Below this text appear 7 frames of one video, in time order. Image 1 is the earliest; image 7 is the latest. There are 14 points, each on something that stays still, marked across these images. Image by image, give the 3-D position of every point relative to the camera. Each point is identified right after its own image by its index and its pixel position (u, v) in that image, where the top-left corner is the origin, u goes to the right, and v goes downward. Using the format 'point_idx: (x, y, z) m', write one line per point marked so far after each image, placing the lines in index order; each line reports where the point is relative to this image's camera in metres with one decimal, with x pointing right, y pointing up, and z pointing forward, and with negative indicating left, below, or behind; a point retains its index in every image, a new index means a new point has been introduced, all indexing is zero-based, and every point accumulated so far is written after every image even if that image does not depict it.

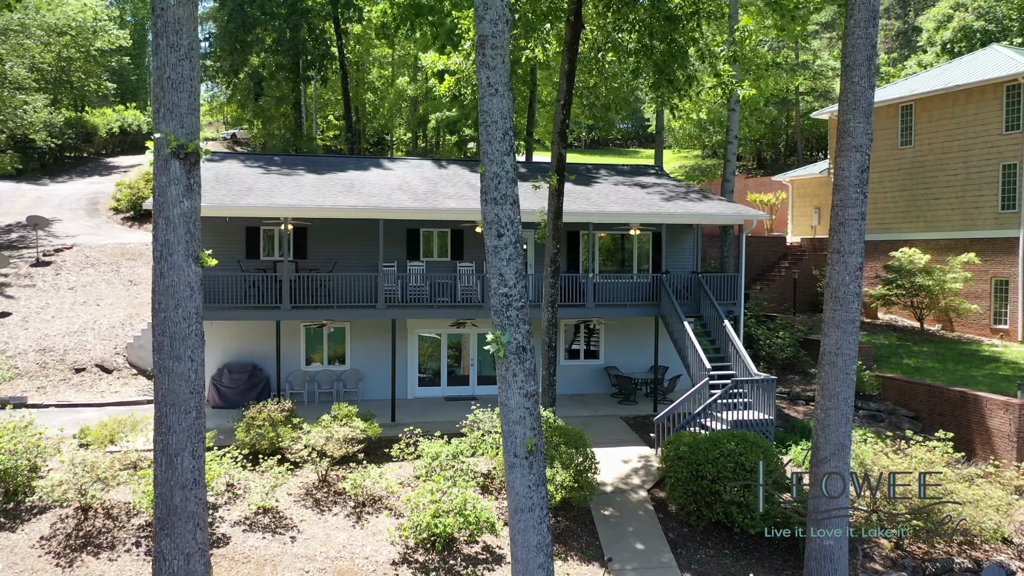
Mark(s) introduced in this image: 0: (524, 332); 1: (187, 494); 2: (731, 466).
0: (+0.1, -0.4, +5.4) m
1: (-3.1, -2.0, +6.2) m
2: (+3.1, -2.6, +9.3) m
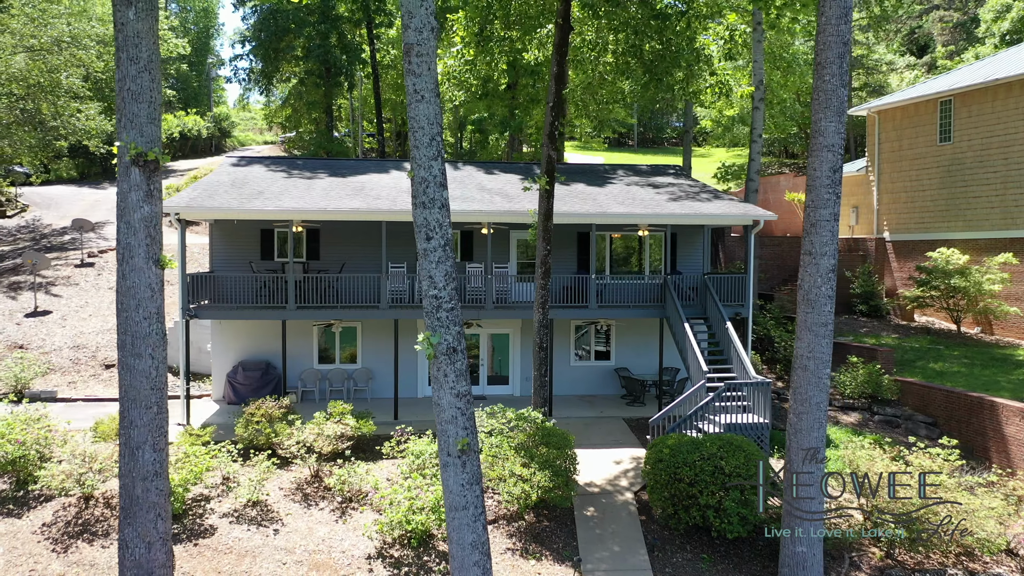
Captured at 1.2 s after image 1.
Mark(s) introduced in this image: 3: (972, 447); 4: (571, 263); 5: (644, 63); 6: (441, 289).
0: (-0.5, -0.4, +5.5) m
1: (-3.7, -2.0, +6.5) m
2: (+2.8, -2.6, +9.1) m
3: (+9.6, -3.3, +13.3) m
4: (+1.6, +0.7, +17.5) m
5: (+2.1, +4.1, +11.7) m
6: (-0.6, 0.0, +5.4) m
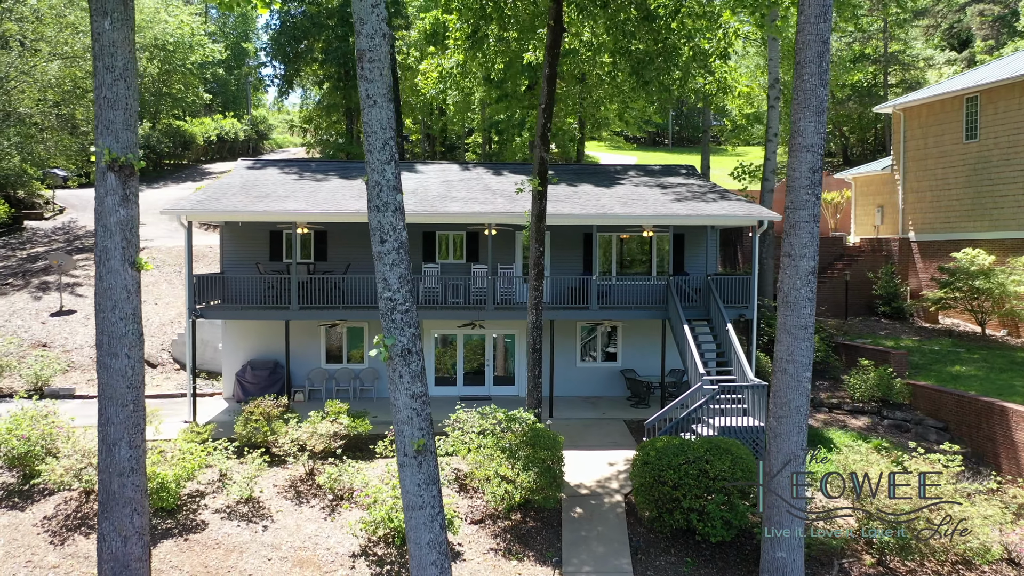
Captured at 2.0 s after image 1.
0: (-0.9, -0.4, +5.6) m
1: (-4.0, -2.0, +6.7) m
2: (+2.5, -2.6, +9.1) m
3: (+9.5, -3.3, +12.9) m
4: (+1.7, +0.7, +17.4) m
5: (+2.0, +4.1, +11.6) m
6: (-1.0, 0.0, +5.5) m
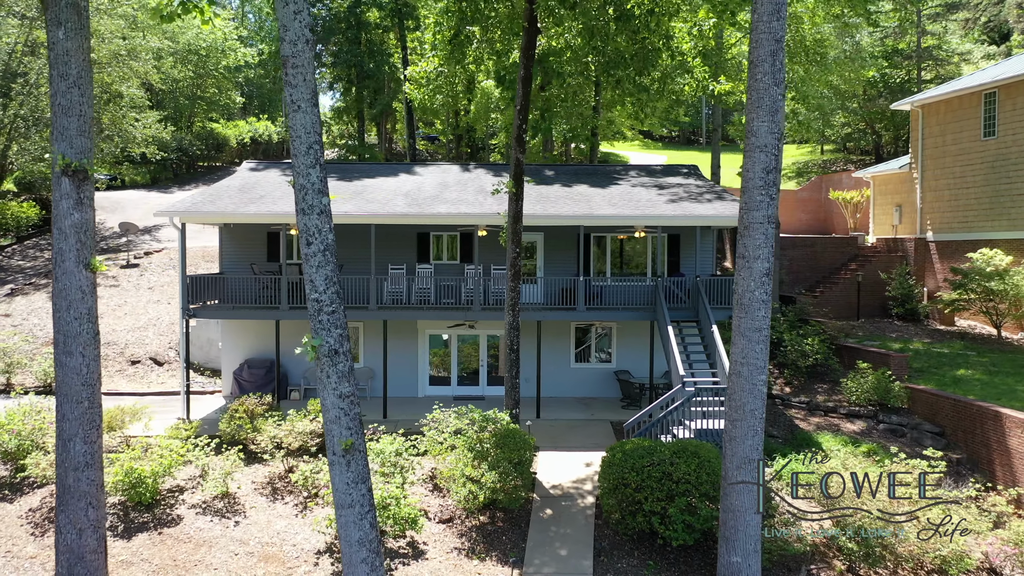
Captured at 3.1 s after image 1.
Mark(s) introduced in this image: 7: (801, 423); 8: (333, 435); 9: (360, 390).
0: (-1.5, -0.4, +5.7) m
1: (-4.6, -2.0, +6.9) m
2: (+2.0, -2.6, +9.0) m
3: (+9.2, -3.4, +12.6) m
4: (+1.6, +0.7, +17.4) m
5: (+1.6, +4.1, +11.6) m
6: (-1.7, 0.0, +5.6) m
7: (+6.7, -3.2, +14.9) m
8: (-1.6, -1.3, +5.8) m
9: (-4.1, -2.7, +17.2) m
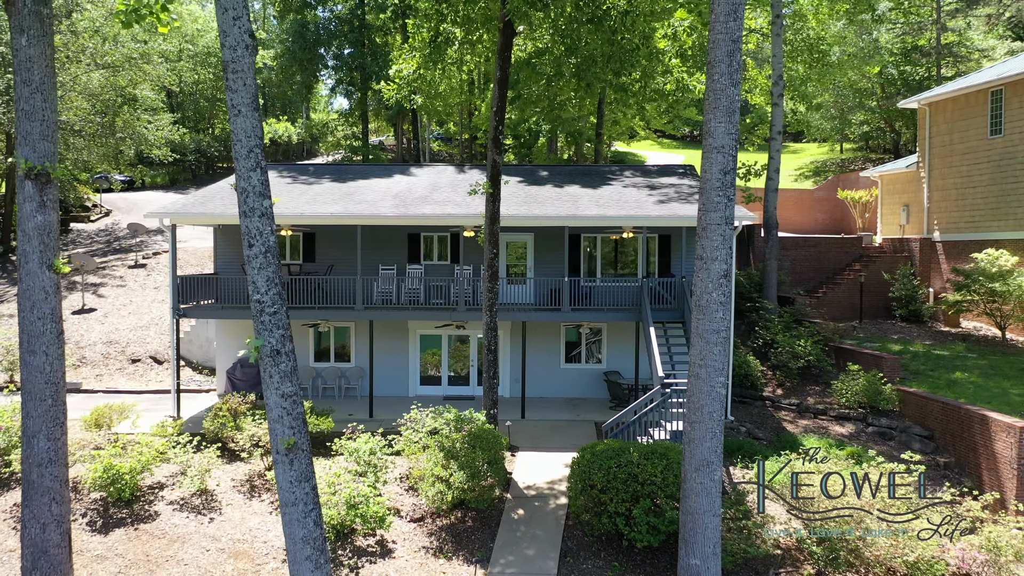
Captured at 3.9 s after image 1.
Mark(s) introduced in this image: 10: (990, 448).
0: (-2.1, -0.4, +5.8) m
1: (-5.2, -2.0, +7.1) m
2: (+1.5, -2.7, +9.0) m
3: (+8.8, -3.4, +12.4) m
4: (+1.3, +0.6, +17.4) m
5: (+1.2, +4.0, +11.6) m
6: (-2.2, -0.1, +5.7) m
7: (+6.4, -3.2, +14.8) m
8: (-2.2, -1.3, +5.9) m
9: (-4.4, -2.7, +17.4) m
10: (+8.8, -3.0, +11.8) m
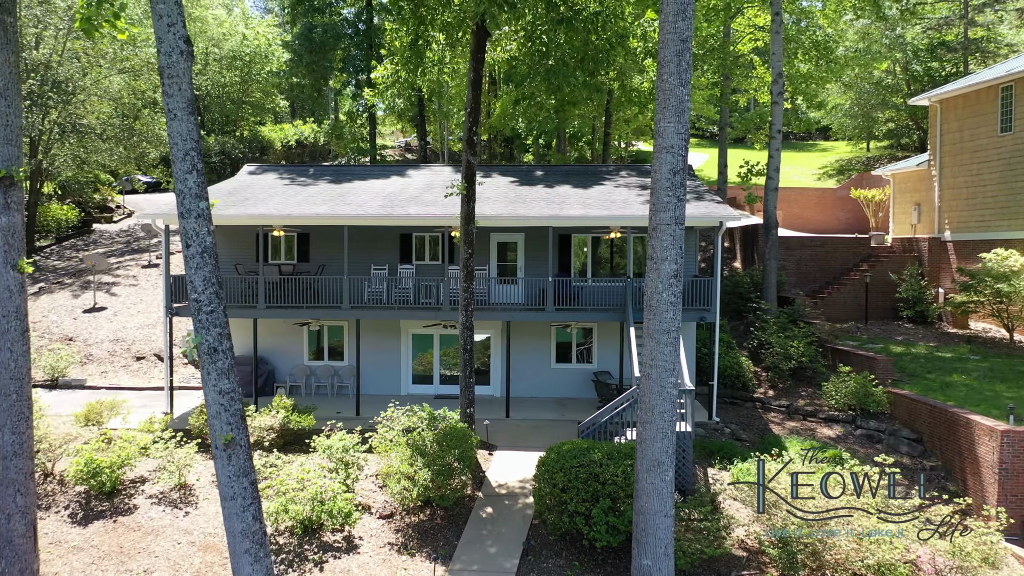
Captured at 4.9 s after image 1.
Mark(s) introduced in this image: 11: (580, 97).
0: (-2.7, -0.4, +5.9) m
1: (-5.8, -2.0, +7.3) m
2: (+1.0, -2.7, +9.0) m
3: (+8.3, -3.4, +12.2) m
4: (+1.1, +0.6, +17.4) m
5: (+0.8, +4.0, +11.6) m
6: (-2.9, 0.0, +5.9) m
7: (+6.0, -3.2, +14.7) m
8: (-2.8, -1.3, +6.0) m
9: (-4.6, -2.7, +17.6) m
10: (+8.4, -3.0, +11.6) m
11: (+1.2, +3.5, +11.9) m
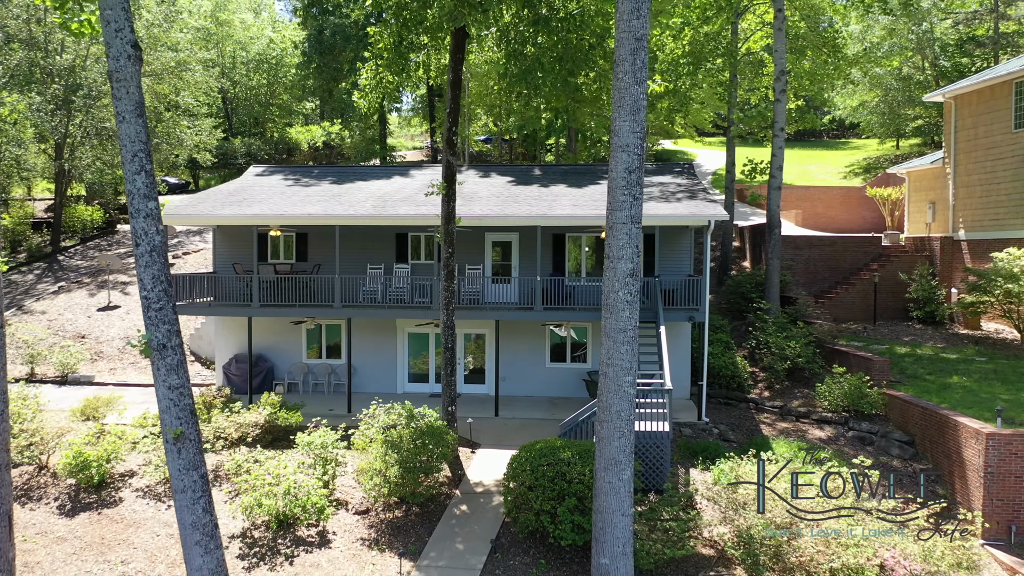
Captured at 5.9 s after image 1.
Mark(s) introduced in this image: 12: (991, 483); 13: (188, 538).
0: (-3.3, -0.4, +6.1) m
1: (-6.3, -2.0, +7.6) m
2: (+0.6, -2.6, +9.1) m
3: (+8.0, -3.4, +12.0) m
4: (+0.9, +0.7, +17.5) m
5: (+0.4, +4.1, +11.7) m
6: (-3.4, 0.0, +6.0) m
7: (+5.8, -3.2, +14.5) m
8: (-3.3, -1.3, +6.2) m
9: (-4.8, -2.7, +17.9) m
10: (+8.0, -3.0, +11.4) m
11: (+0.9, +3.6, +11.9) m
12: (+7.8, -3.2, +10.5) m
13: (-3.2, -2.5, +6.3) m
